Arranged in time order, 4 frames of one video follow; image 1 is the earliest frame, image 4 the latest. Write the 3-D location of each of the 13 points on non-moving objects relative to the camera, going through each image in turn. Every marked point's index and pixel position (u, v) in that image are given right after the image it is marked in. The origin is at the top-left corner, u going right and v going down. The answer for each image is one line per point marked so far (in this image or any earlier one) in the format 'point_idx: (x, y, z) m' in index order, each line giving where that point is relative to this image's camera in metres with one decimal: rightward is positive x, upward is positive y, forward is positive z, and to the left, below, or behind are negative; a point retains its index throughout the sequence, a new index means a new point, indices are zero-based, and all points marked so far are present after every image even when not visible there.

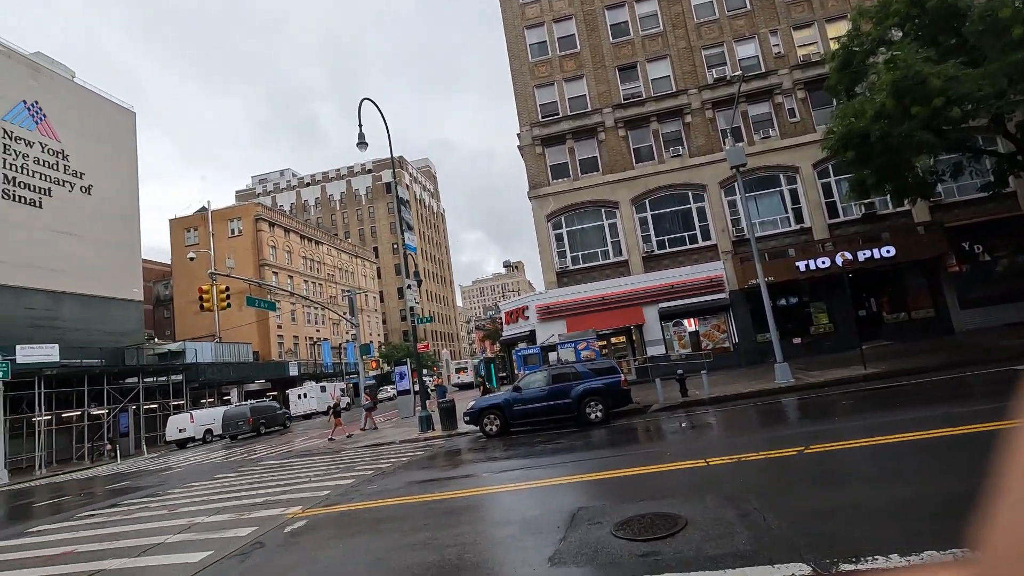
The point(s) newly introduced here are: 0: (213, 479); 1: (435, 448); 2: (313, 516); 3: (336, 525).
0: (-8.6, -5.5, +15.4) m
1: (-2.2, -4.6, +15.4) m
2: (-2.9, -3.3, +7.8) m
3: (-2.4, -3.2, +7.2) m
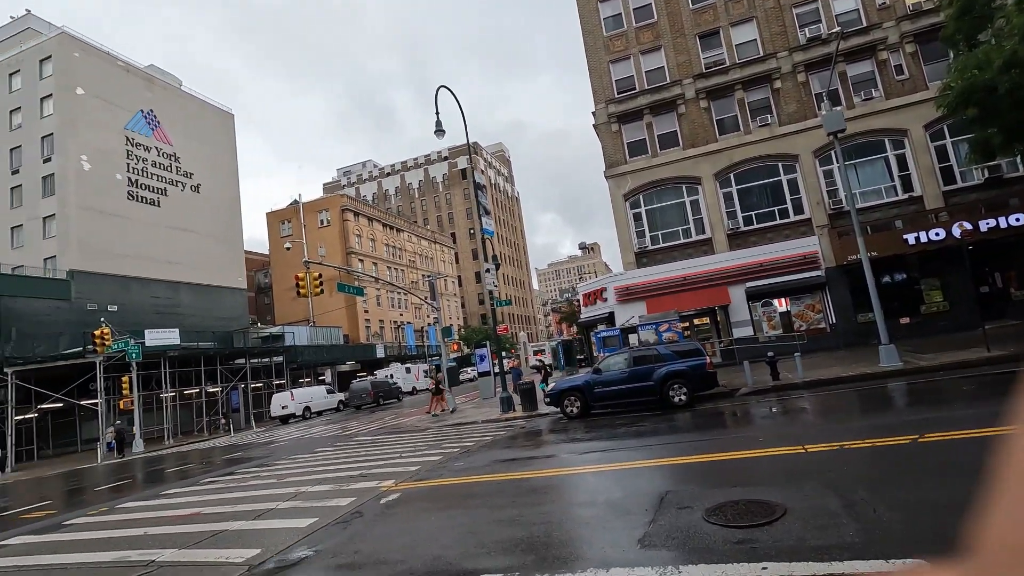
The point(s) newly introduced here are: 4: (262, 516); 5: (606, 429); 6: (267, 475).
0: (-6.2, -5.1, +16.7) m
1: (+0.1, -4.1, +15.7) m
2: (-1.6, -3.1, +8.3) m
3: (-1.2, -3.0, +7.6) m
4: (-3.7, -3.4, +7.9) m
5: (+2.3, -3.5, +13.1) m
6: (-5.8, -4.4, +12.7) m
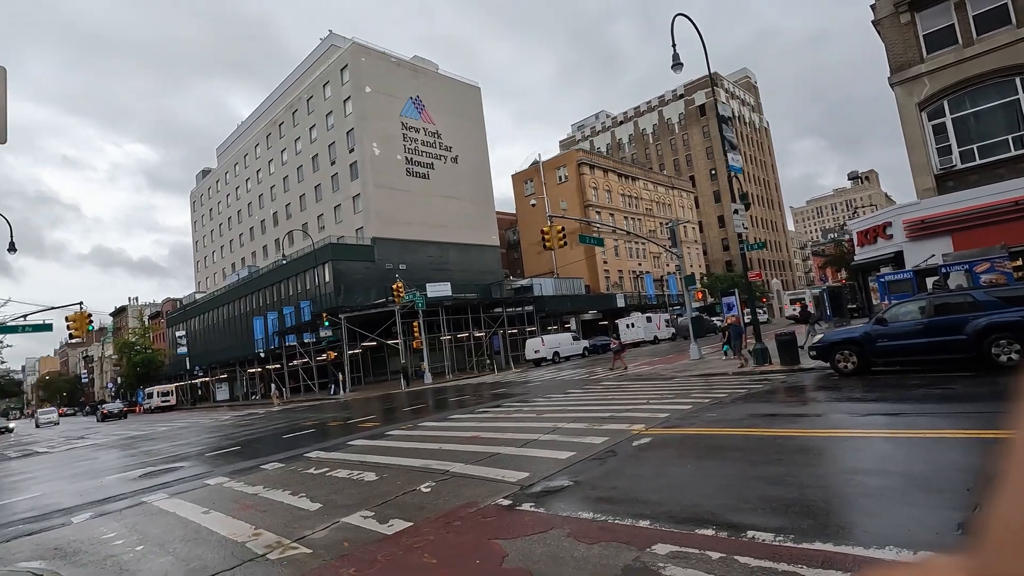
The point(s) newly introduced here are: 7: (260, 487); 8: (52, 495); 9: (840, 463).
0: (+1.8, -3.6, +18.0) m
1: (+7.1, -2.6, +14.3) m
2: (+2.3, -2.3, +8.3) m
3: (+2.4, -2.2, +7.5) m
4: (+0.2, -2.6, +8.9) m
5: (+7.9, -2.1, +11.0) m
6: (+0.4, -3.2, +14.2) m
7: (-4.1, -3.2, +8.6) m
8: (-9.7, -4.4, +11.3) m
9: (+3.7, -1.9, +5.9) m
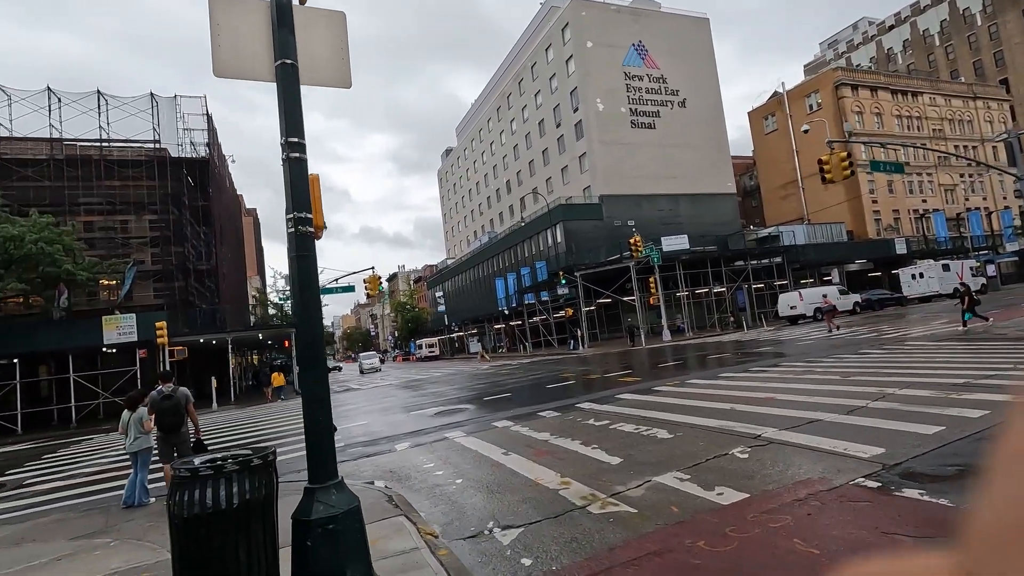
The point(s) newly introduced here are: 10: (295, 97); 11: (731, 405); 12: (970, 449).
0: (+9.7, -1.9, +14.9) m
1: (+13.0, -1.0, +9.4) m
2: (+6.2, -1.4, +5.8) m
3: (+6.0, -1.4, +5.0) m
4: (+4.6, -1.7, +7.2) m
5: (+12.4, -0.8, +6.0) m
6: (+6.9, -1.9, +12.0) m
7: (+0.6, -2.4, +8.7) m
8: (-3.5, -3.4, +13.4) m
9: (+6.5, -1.2, +3.0) m
10: (-1.6, +1.4, +3.9) m
11: (+3.7, -2.0, +9.0) m
12: (+4.5, -1.6, +5.2) m
